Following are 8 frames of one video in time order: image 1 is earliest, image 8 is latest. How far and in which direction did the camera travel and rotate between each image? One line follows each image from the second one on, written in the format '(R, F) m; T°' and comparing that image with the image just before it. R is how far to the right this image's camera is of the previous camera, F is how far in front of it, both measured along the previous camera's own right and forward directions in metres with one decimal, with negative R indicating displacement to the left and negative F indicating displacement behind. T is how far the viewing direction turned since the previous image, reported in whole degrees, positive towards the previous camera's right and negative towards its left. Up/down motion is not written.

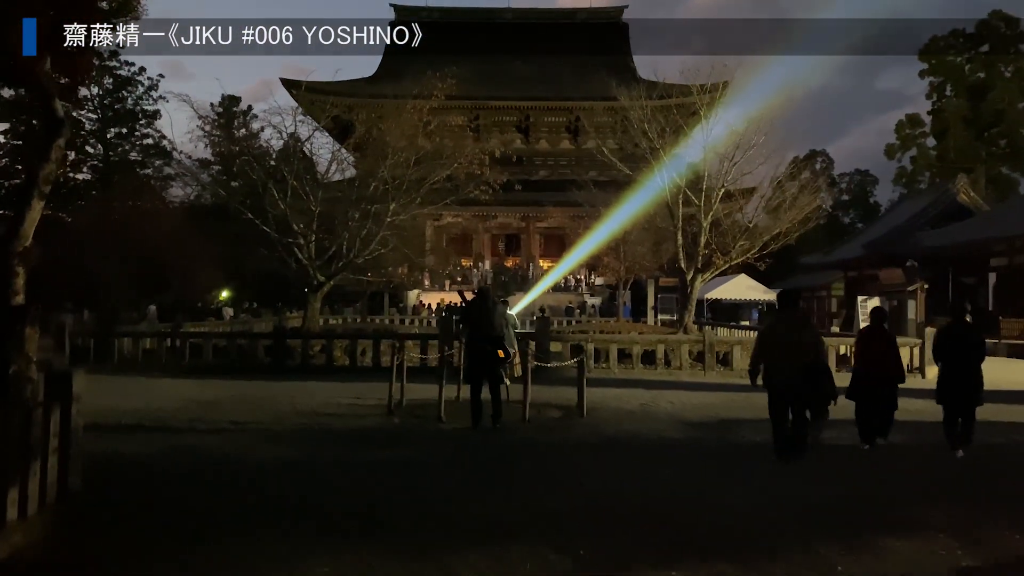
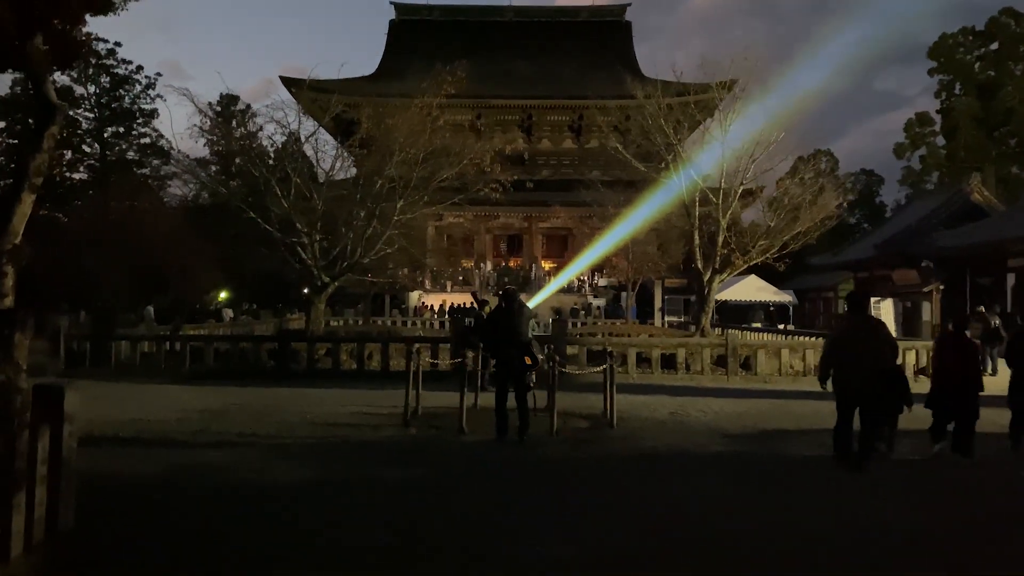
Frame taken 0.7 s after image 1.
(-0.3, +0.6) m; 0°
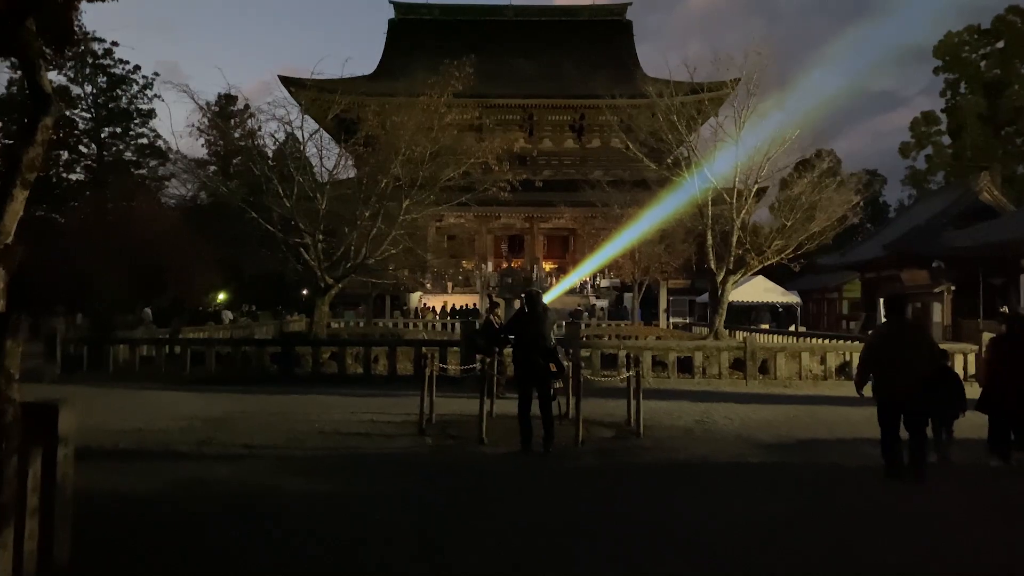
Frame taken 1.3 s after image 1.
(-0.2, +0.5) m; 0°
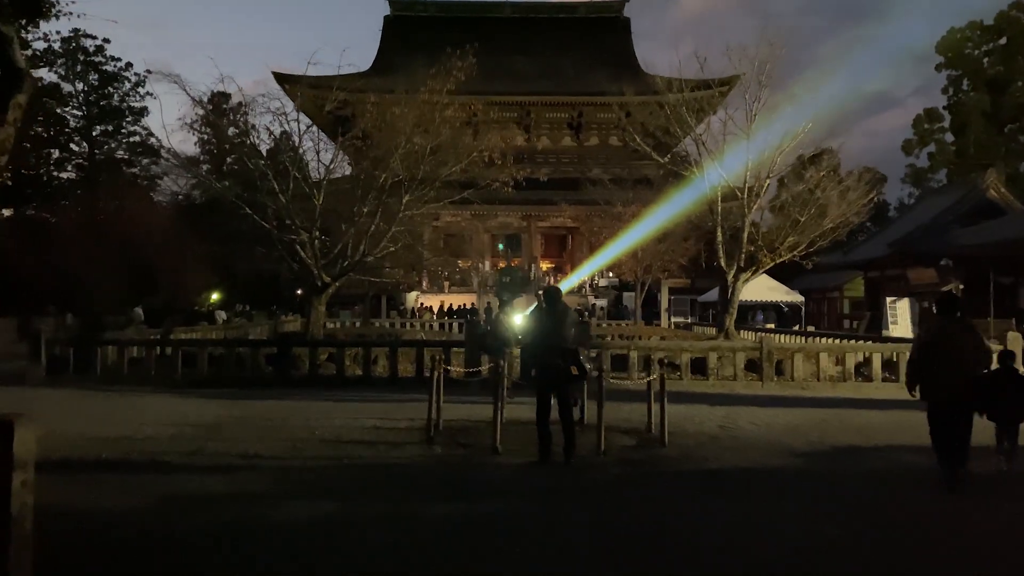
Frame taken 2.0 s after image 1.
(-0.2, +0.6) m; 0°
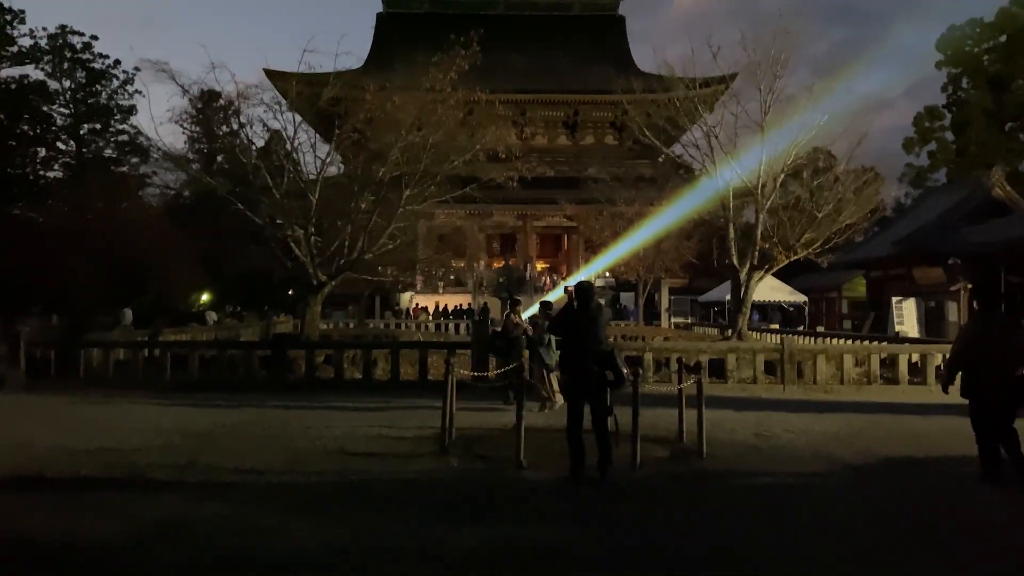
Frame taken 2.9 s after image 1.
(-0.3, +0.7) m; +1°
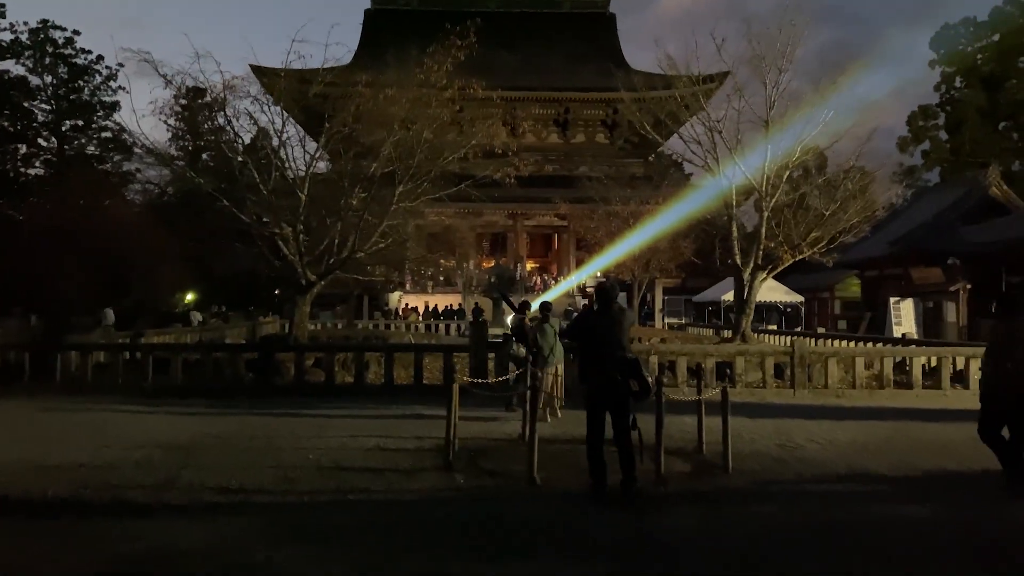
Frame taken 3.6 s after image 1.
(-0.2, +0.6) m; +1°
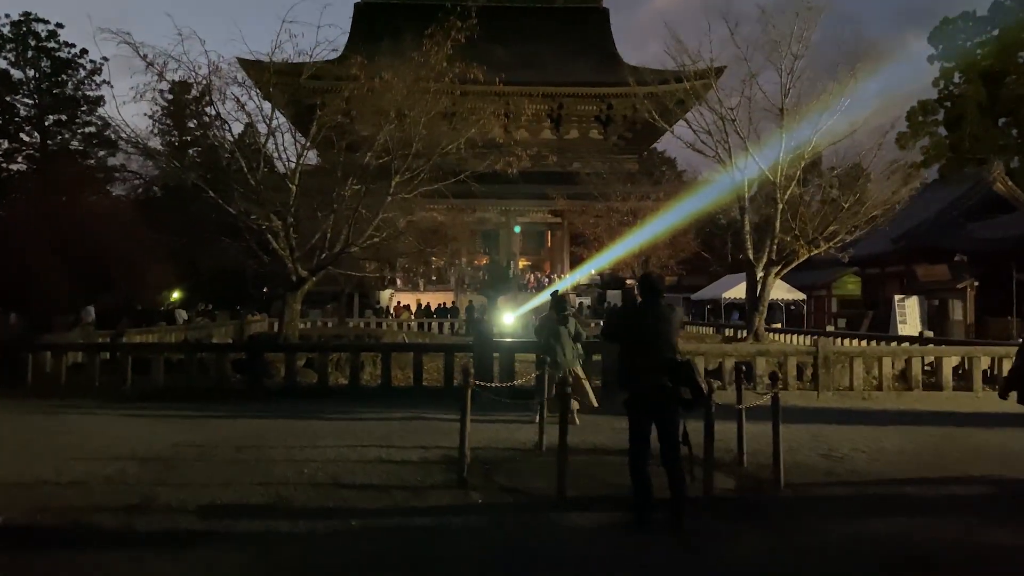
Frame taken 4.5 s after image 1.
(-0.2, +0.8) m; +1°
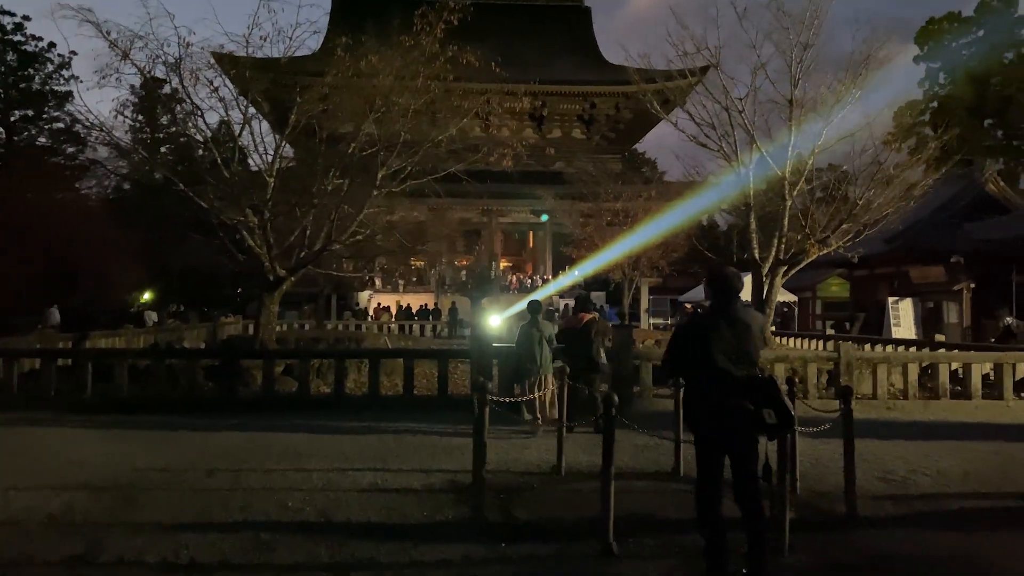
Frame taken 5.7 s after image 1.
(-0.3, +1.0) m; +2°
